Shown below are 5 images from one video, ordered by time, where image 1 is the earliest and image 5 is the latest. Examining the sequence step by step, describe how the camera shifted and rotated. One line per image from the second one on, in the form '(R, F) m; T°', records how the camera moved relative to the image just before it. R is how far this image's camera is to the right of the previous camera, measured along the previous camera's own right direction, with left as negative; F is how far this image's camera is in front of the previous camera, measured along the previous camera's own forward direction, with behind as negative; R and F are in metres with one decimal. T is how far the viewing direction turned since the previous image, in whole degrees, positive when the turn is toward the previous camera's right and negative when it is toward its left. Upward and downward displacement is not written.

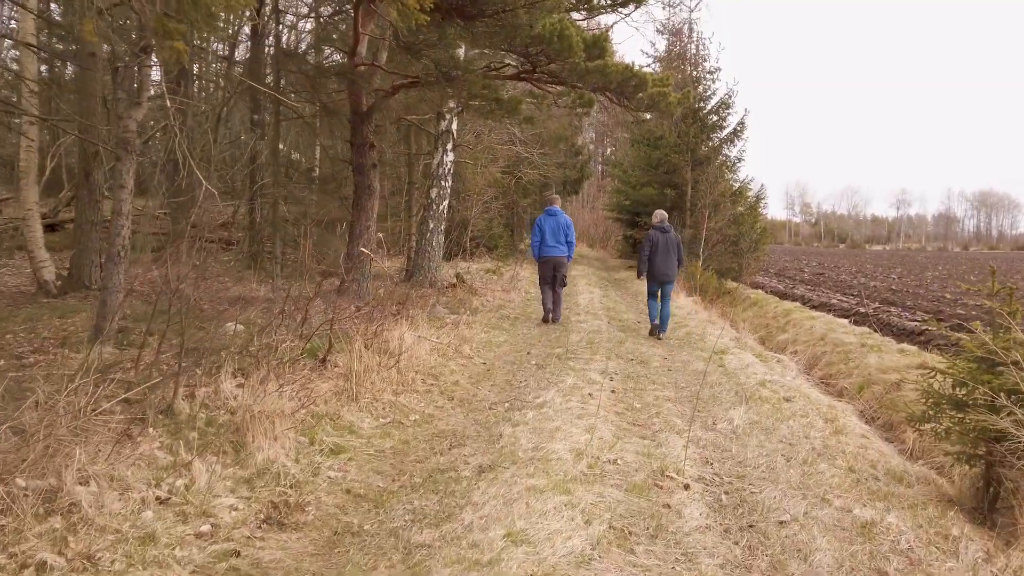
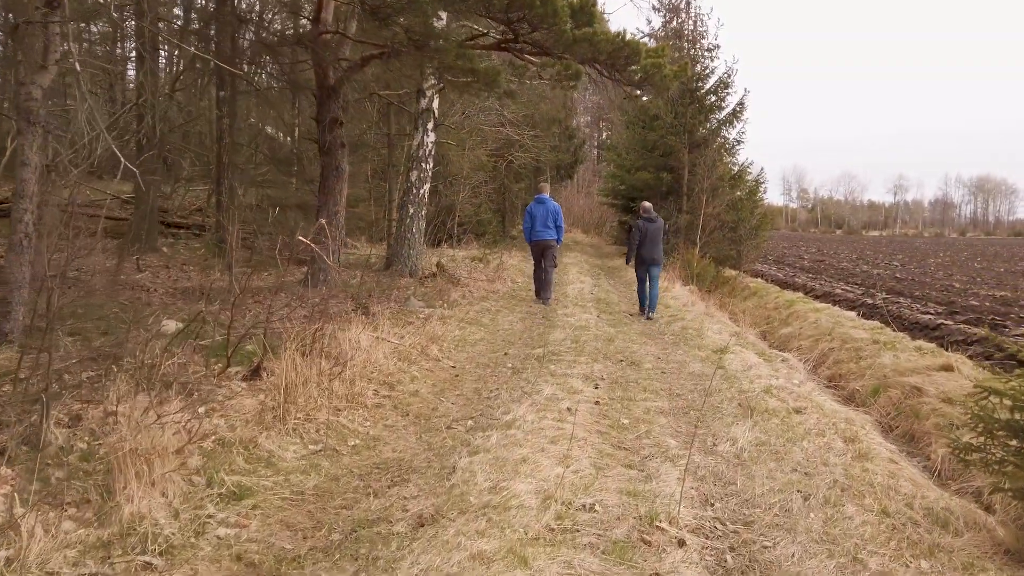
(+0.2, +0.7) m; 0°
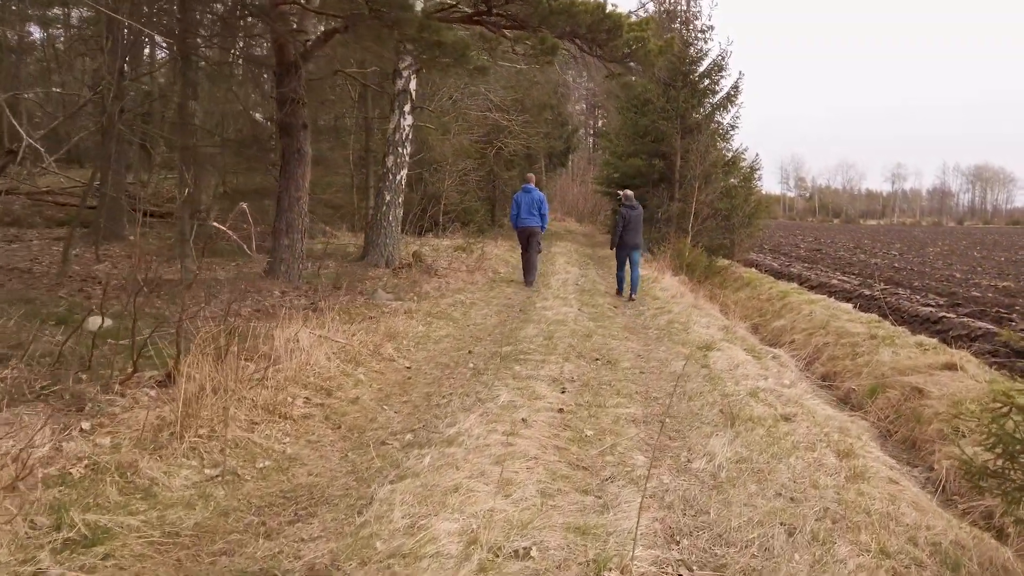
(+0.2, +0.5) m; 0°
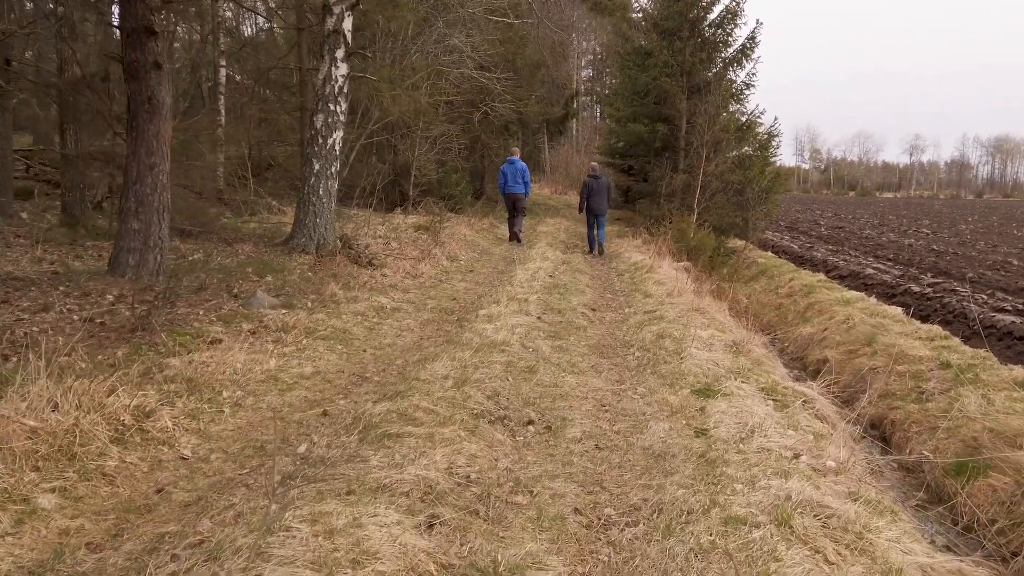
(+0.6, +2.1) m; -1°
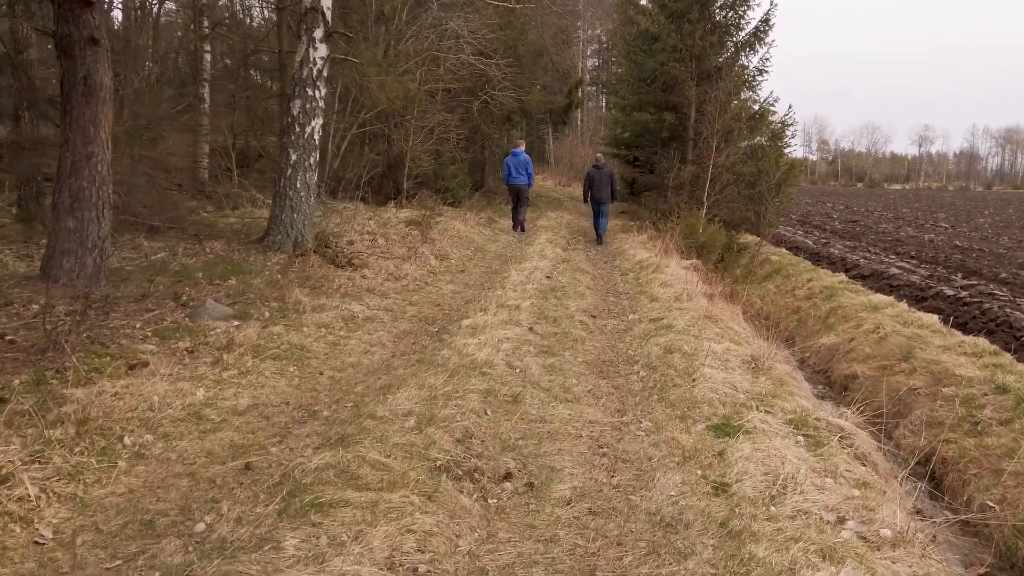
(+0.1, +0.7) m; 0°
